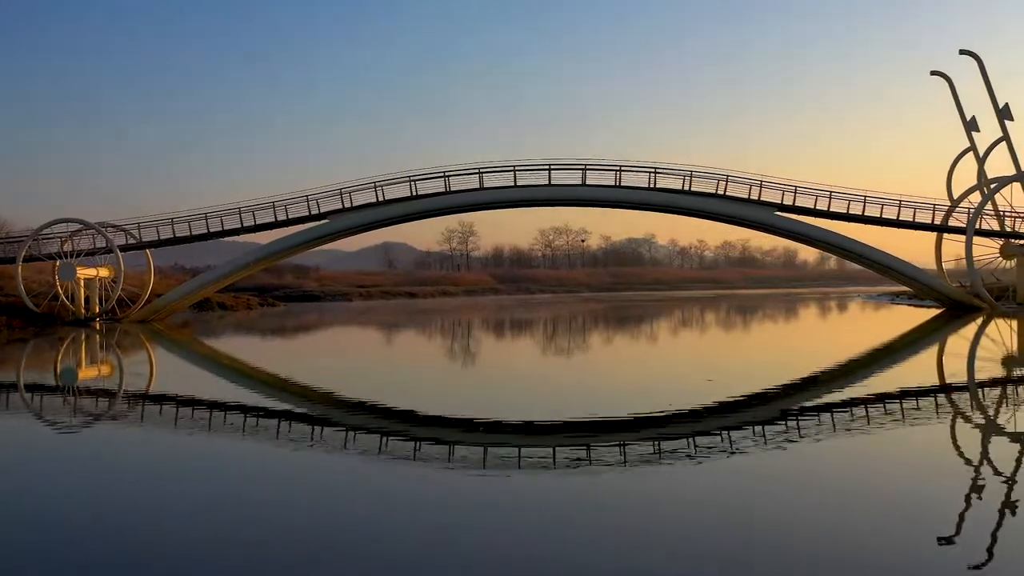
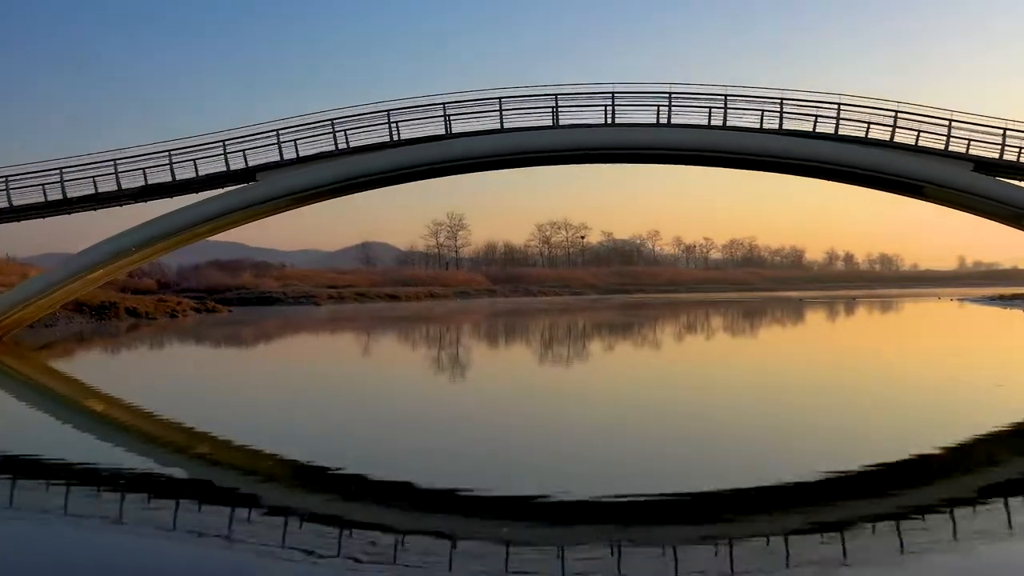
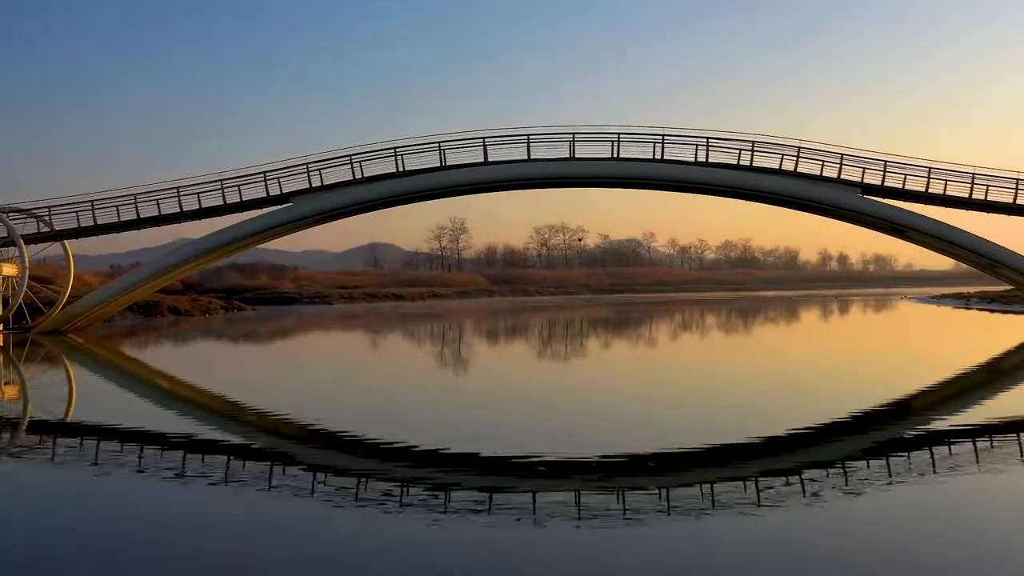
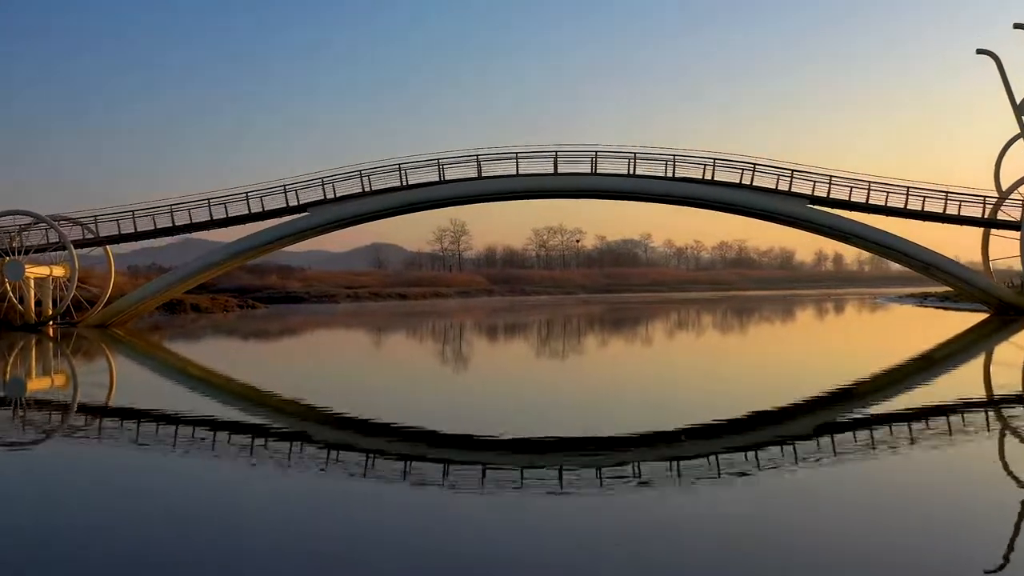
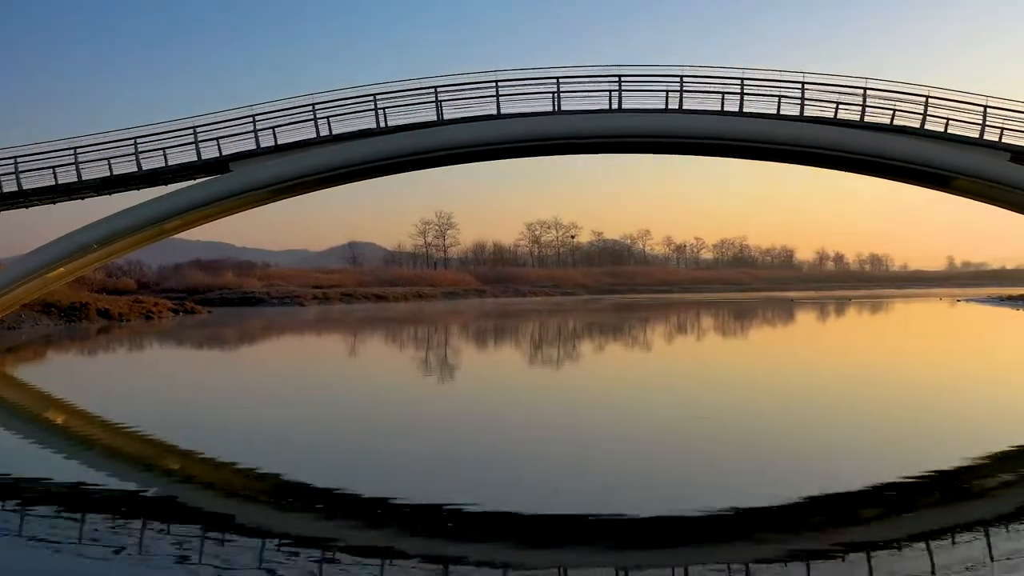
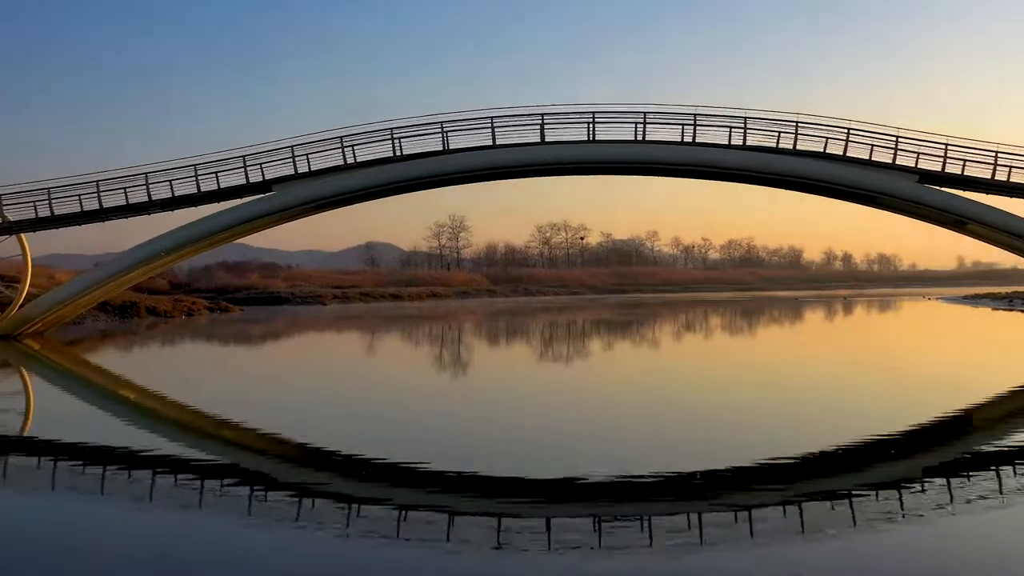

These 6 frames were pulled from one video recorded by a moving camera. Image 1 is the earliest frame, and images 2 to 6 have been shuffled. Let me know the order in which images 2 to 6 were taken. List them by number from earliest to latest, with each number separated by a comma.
4, 3, 6, 2, 5
